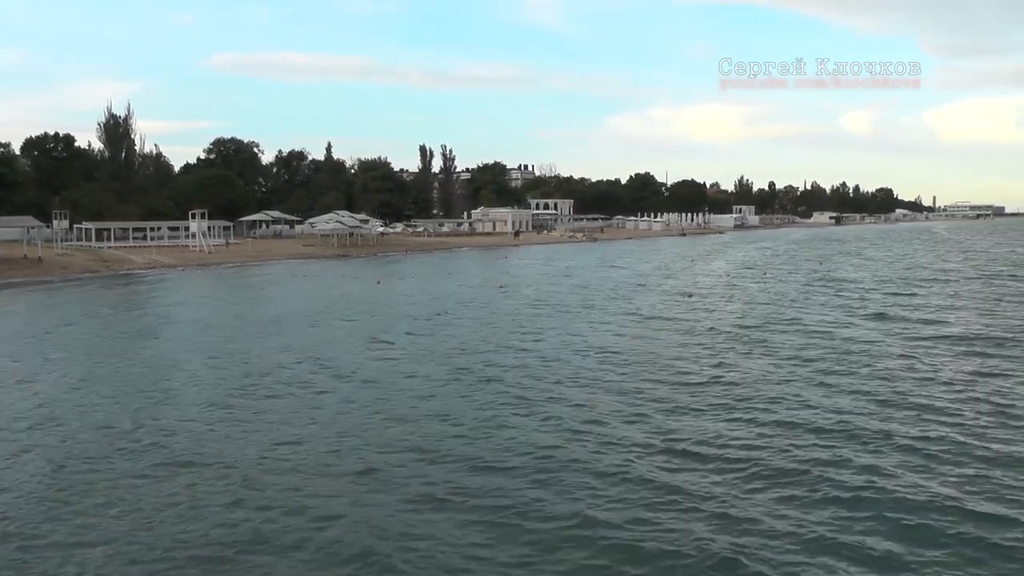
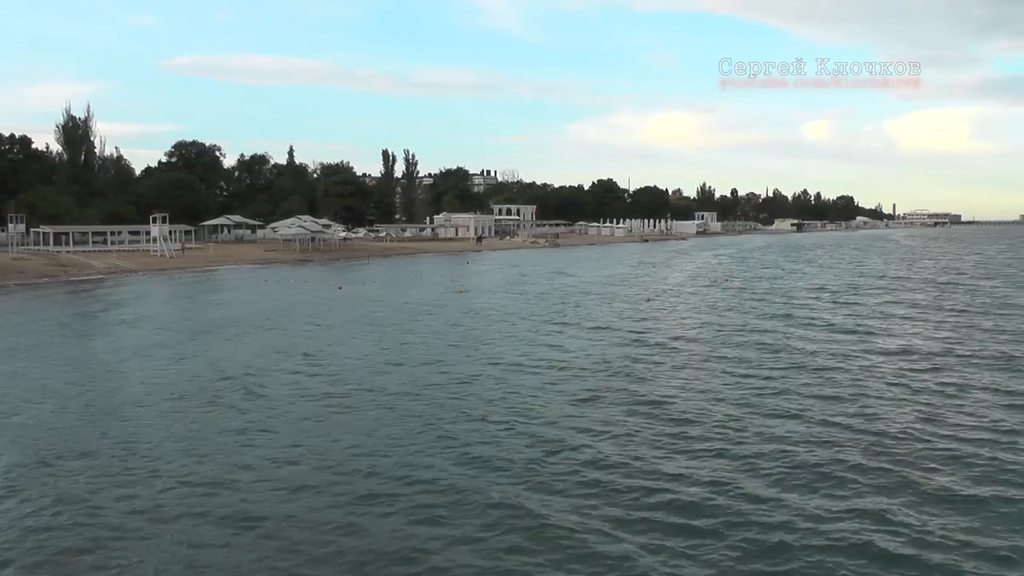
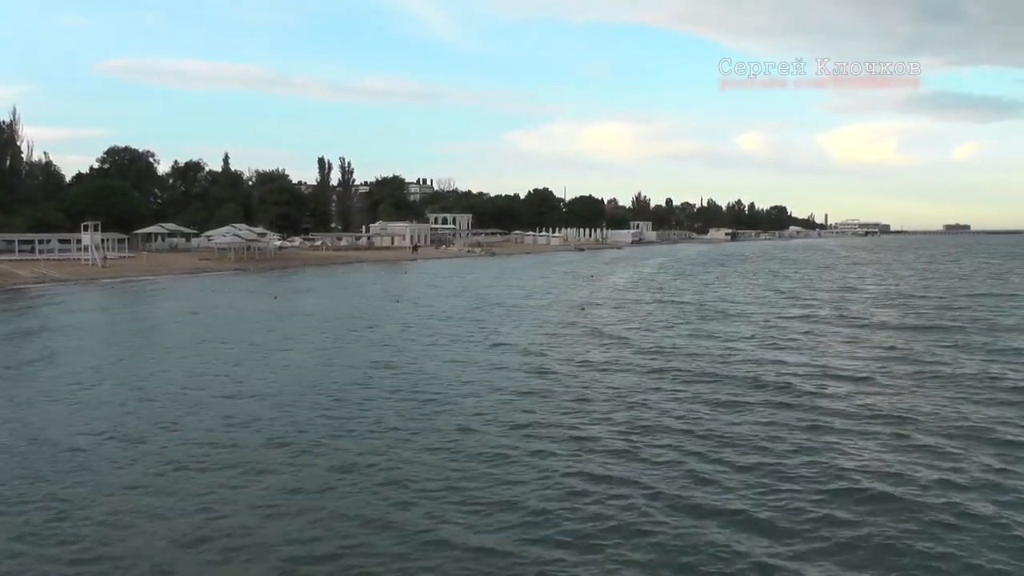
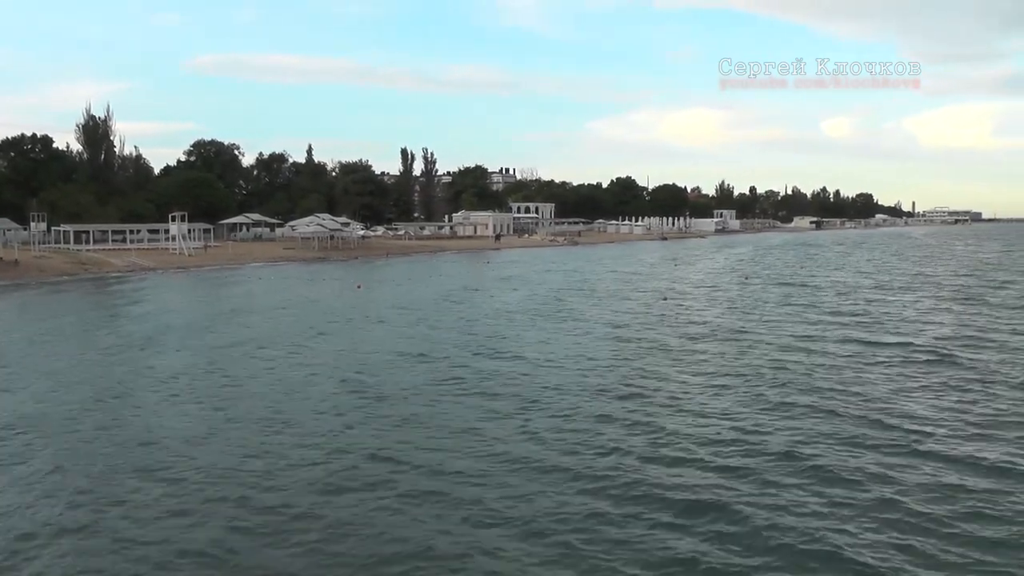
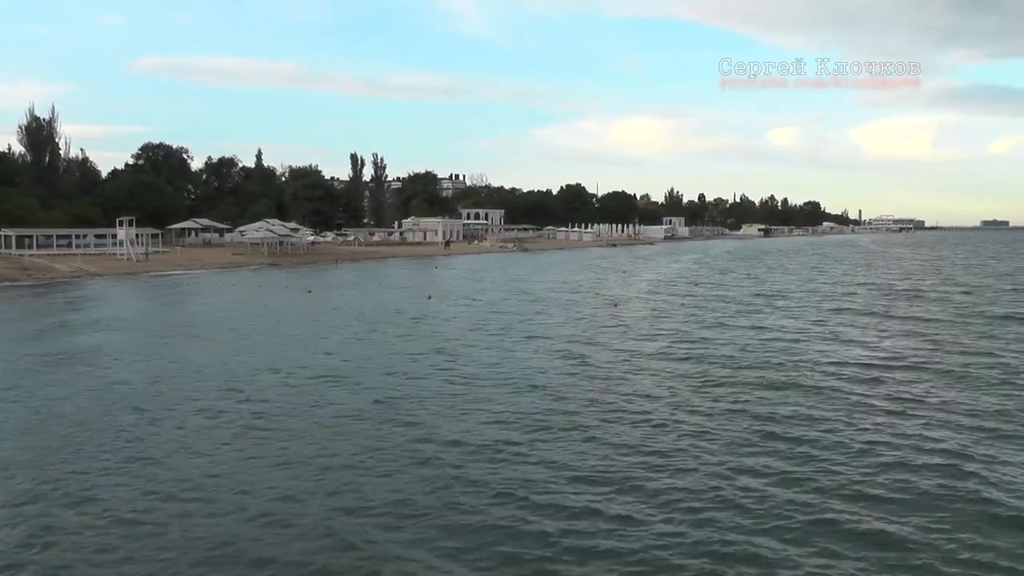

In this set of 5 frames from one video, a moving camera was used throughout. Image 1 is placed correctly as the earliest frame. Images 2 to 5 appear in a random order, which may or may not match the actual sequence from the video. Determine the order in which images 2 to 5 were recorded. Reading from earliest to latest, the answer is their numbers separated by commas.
4, 2, 5, 3
